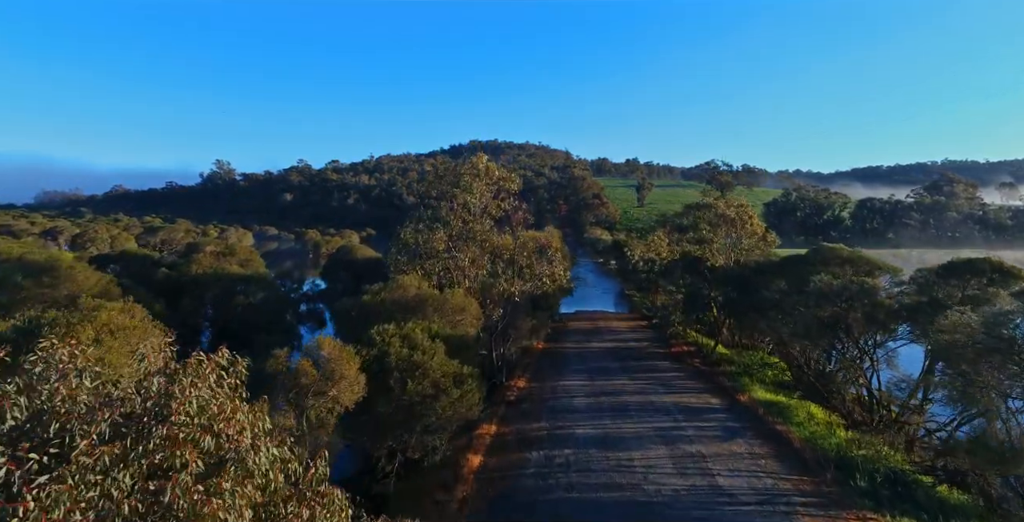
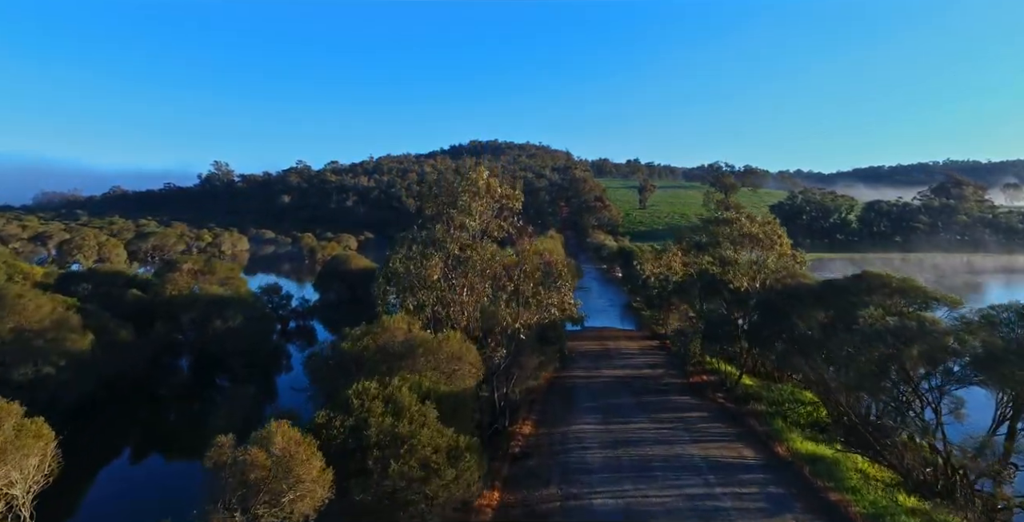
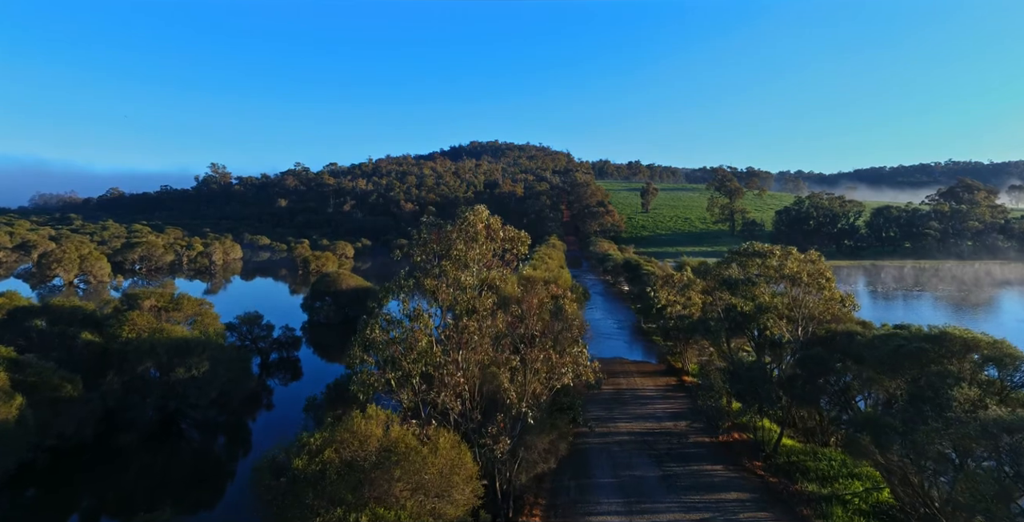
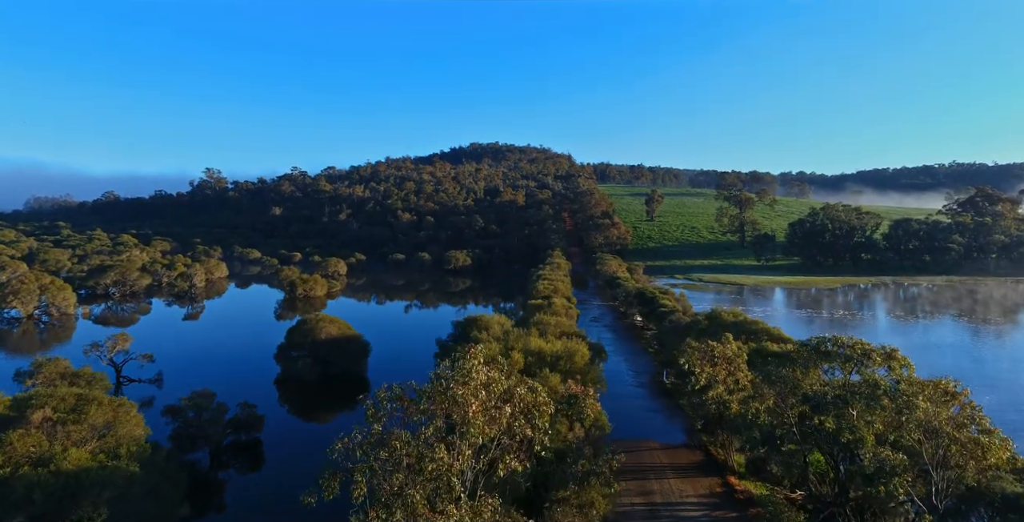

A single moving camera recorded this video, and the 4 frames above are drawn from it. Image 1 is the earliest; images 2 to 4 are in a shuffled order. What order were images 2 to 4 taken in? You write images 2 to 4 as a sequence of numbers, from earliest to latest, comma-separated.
2, 3, 4
